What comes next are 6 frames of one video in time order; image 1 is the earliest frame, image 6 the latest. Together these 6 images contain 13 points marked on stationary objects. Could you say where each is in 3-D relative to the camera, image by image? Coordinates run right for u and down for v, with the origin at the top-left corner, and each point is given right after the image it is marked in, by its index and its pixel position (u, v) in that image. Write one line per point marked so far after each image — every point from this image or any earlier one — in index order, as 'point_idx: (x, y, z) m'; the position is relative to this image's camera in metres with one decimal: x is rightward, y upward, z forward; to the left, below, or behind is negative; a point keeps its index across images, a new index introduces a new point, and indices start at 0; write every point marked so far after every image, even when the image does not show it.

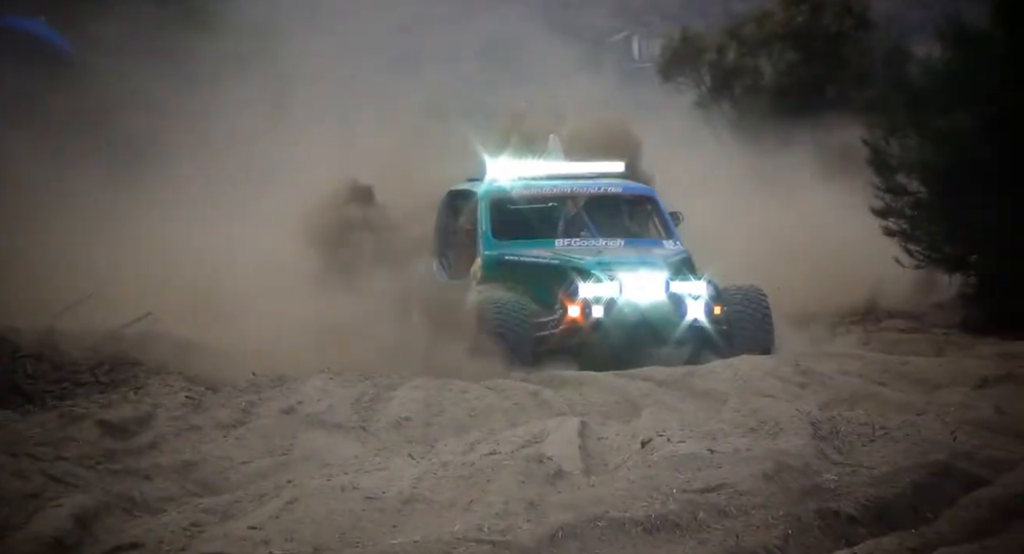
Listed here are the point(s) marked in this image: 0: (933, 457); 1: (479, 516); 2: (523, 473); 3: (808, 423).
0: (+1.5, -0.7, +5.2) m
1: (-0.1, -0.9, +5.0) m
2: (0.0, -0.8, +5.3) m
3: (+1.1, -0.6, +5.6) m
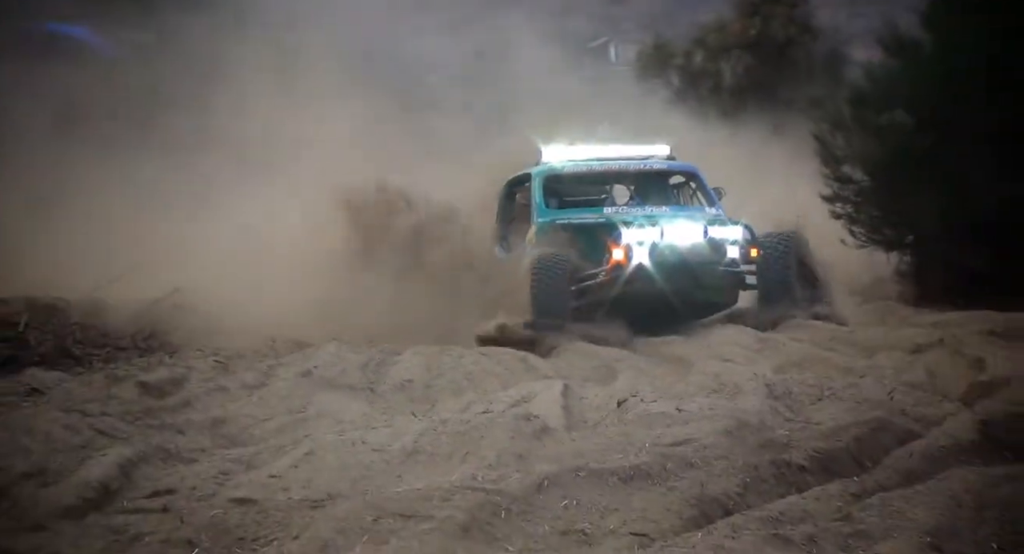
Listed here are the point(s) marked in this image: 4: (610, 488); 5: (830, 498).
0: (+1.5, -0.6, +5.7) m
1: (-0.2, -0.8, +5.6) m
2: (0.0, -0.7, +5.9) m
3: (+1.1, -0.5, +6.2) m
4: (+0.4, -0.9, +5.4) m
5: (+1.3, -0.9, +5.3) m
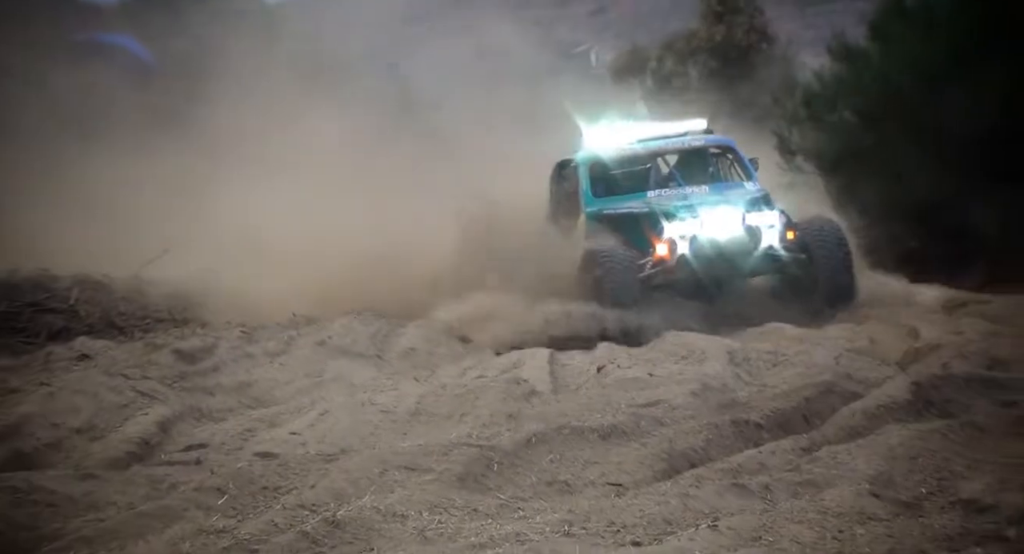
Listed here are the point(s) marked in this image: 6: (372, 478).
0: (+1.5, -0.5, +6.4) m
1: (-0.2, -0.7, +6.3) m
2: (-0.1, -0.6, +6.6) m
3: (+1.1, -0.4, +6.8) m
4: (+0.4, -0.8, +6.1) m
5: (+1.2, -0.8, +5.9) m
6: (-0.6, -0.9, +5.8) m
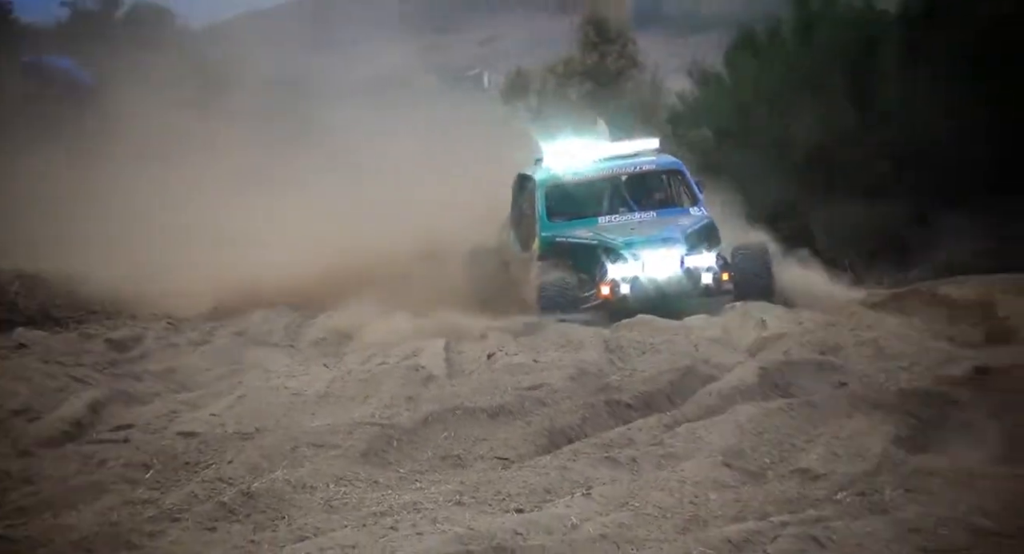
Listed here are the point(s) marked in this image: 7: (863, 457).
0: (+0.9, -0.5, +7.2) m
1: (-0.7, -0.7, +7.0) m
2: (-0.6, -0.6, +7.3) m
3: (+0.5, -0.4, +7.6) m
4: (-0.2, -0.7, +6.8) m
5: (+0.7, -0.8, +6.7) m
6: (-1.1, -0.9, +6.5) m
7: (+1.7, -0.9, +6.4) m
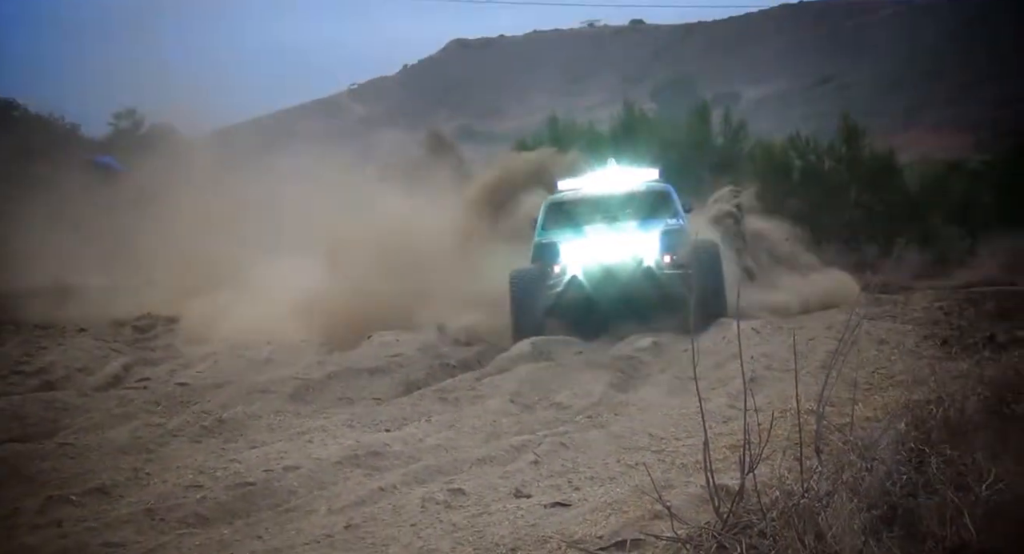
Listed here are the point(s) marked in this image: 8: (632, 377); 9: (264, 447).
0: (-0.2, -0.6, +11.4) m
1: (-1.8, -0.8, +11.0) m
2: (-1.7, -0.7, +11.4) m
3: (-0.6, -0.5, +11.7) m
4: (-1.3, -0.8, +10.9) m
5: (-0.4, -0.9, +10.9) m
6: (-2.2, -1.0, +10.6) m
7: (+0.6, -1.0, +10.7) m
8: (+1.1, -0.8, +11.0) m
9: (-1.9, -1.3, +9.9) m
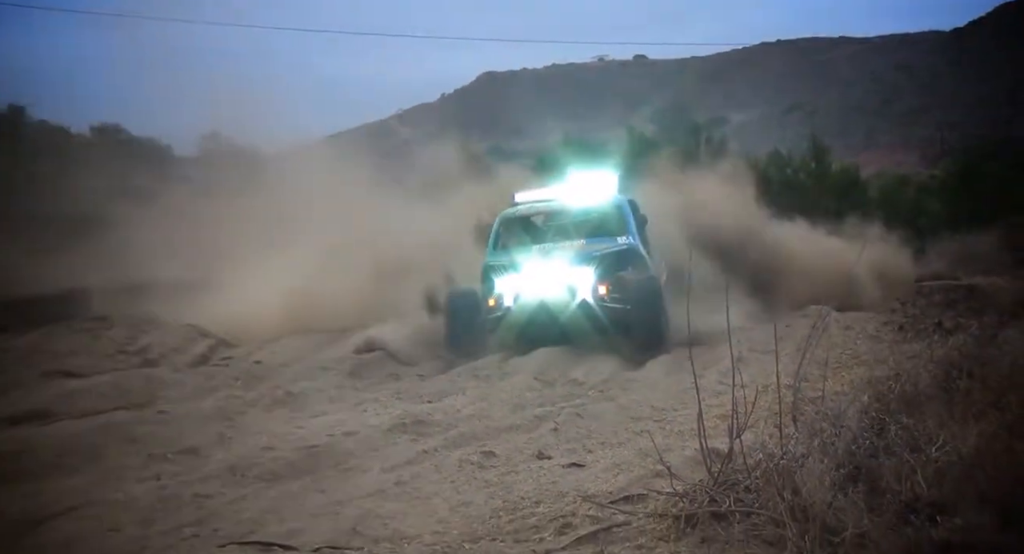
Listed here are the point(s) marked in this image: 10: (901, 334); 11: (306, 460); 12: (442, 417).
0: (+0.1, -0.6, +13.2) m
1: (-1.6, -0.7, +12.9) m
2: (-1.5, -0.6, +13.3) m
3: (-0.3, -0.5, +13.6) m
4: (-1.0, -0.8, +12.8) m
5: (-0.2, -0.8, +12.7) m
6: (-2.0, -0.9, +12.5) m
7: (+0.9, -0.9, +12.5) m
8: (+1.3, -0.8, +12.8) m
9: (-1.7, -1.3, +11.8) m
10: (+3.8, -0.6, +12.6) m
11: (-1.7, -1.5, +11.0) m
12: (-0.6, -1.3, +11.8) m
